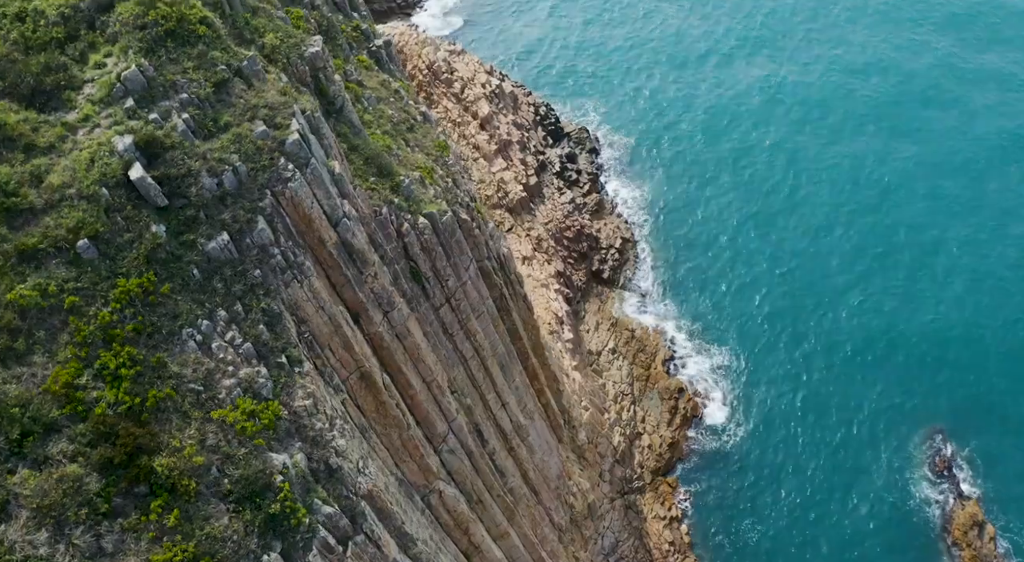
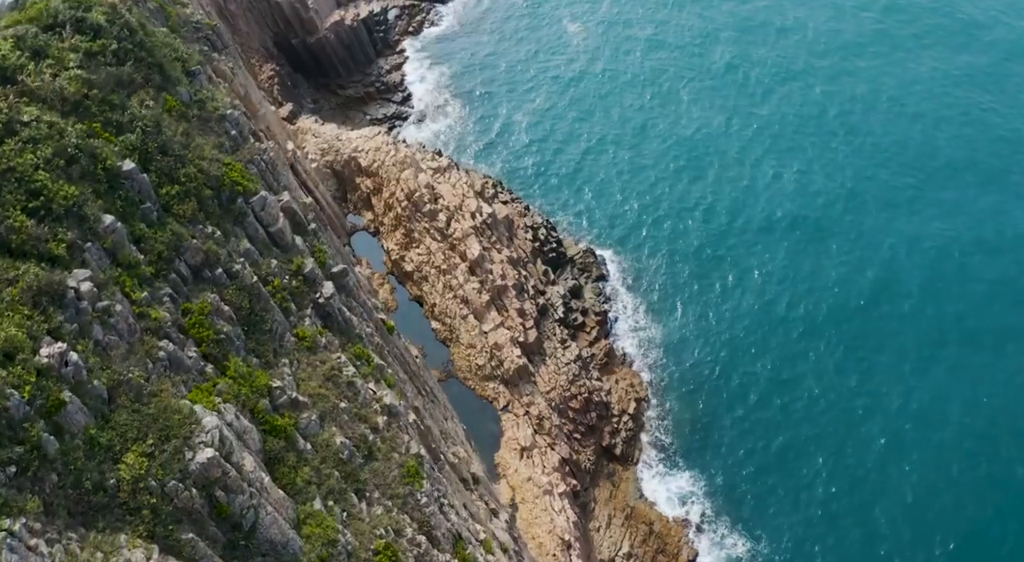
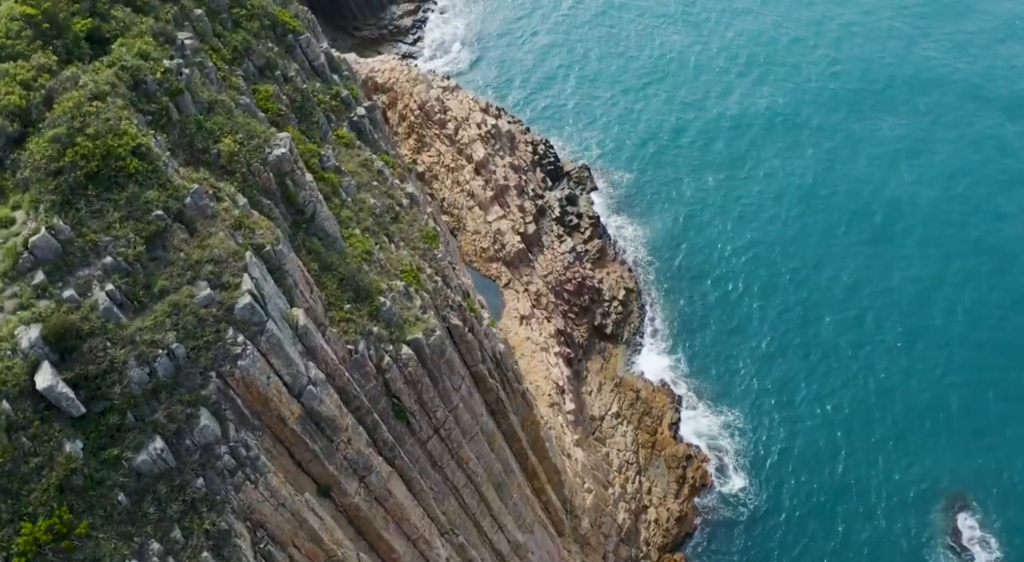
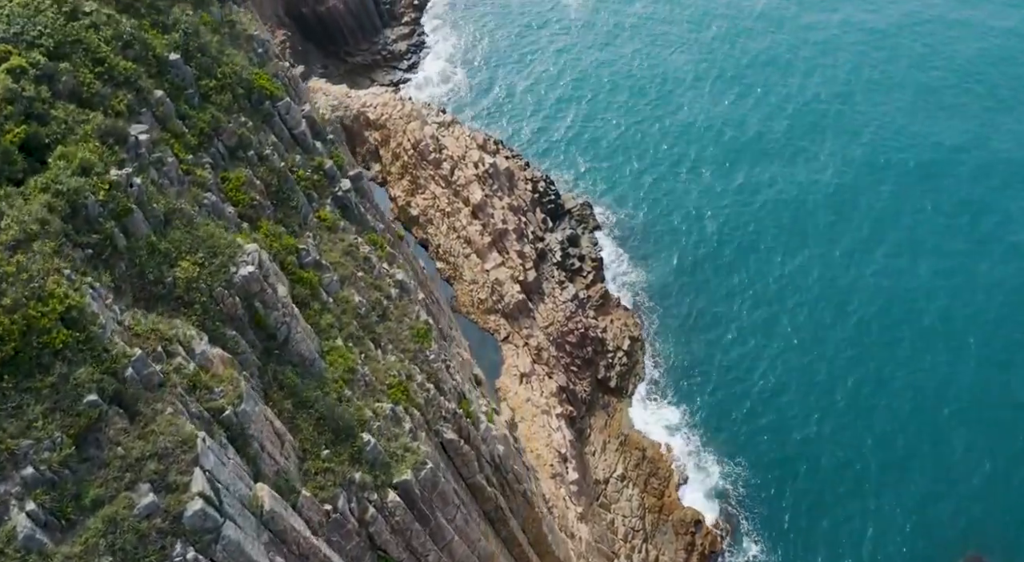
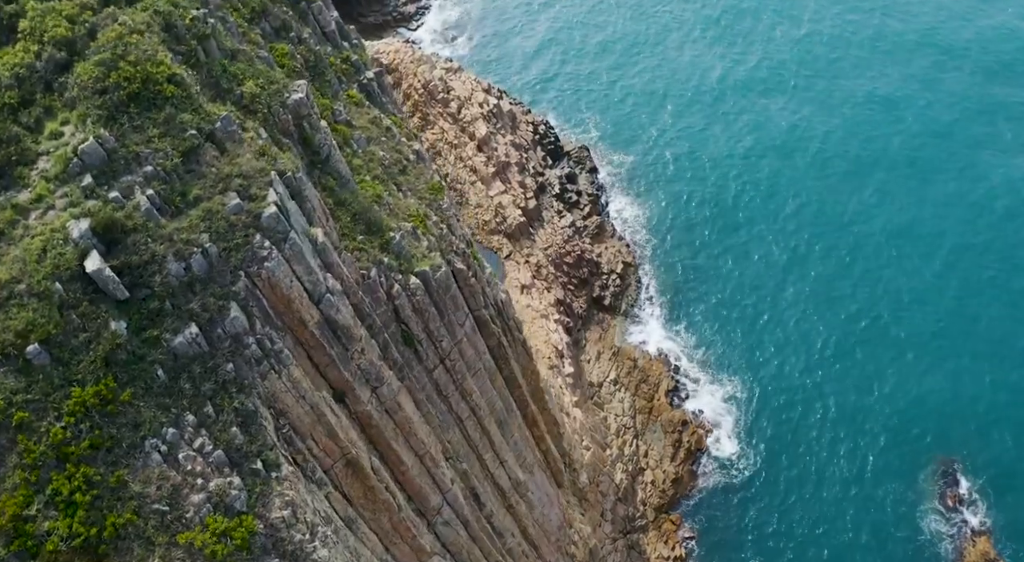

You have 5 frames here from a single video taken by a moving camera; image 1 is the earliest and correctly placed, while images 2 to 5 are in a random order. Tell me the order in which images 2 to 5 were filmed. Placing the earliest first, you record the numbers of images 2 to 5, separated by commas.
5, 3, 4, 2
